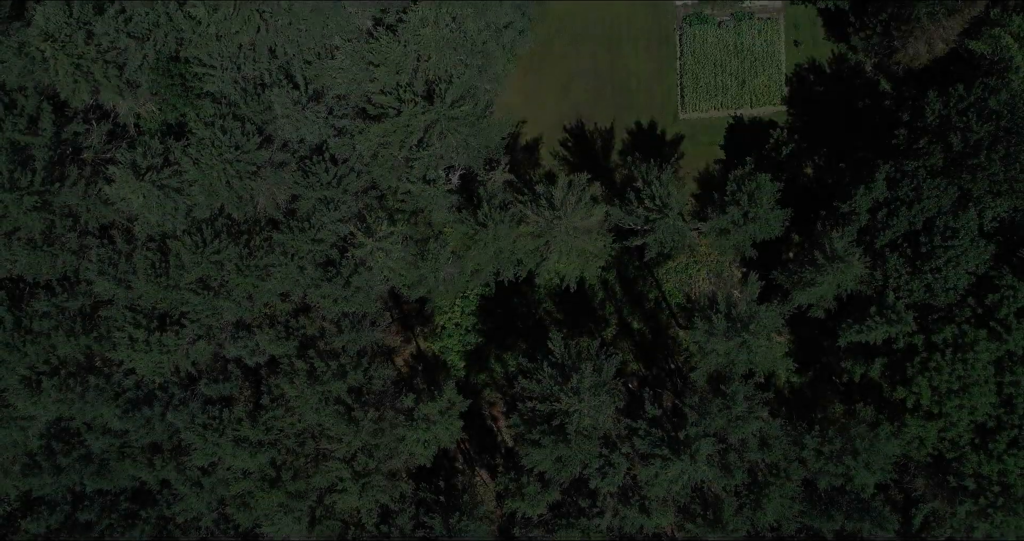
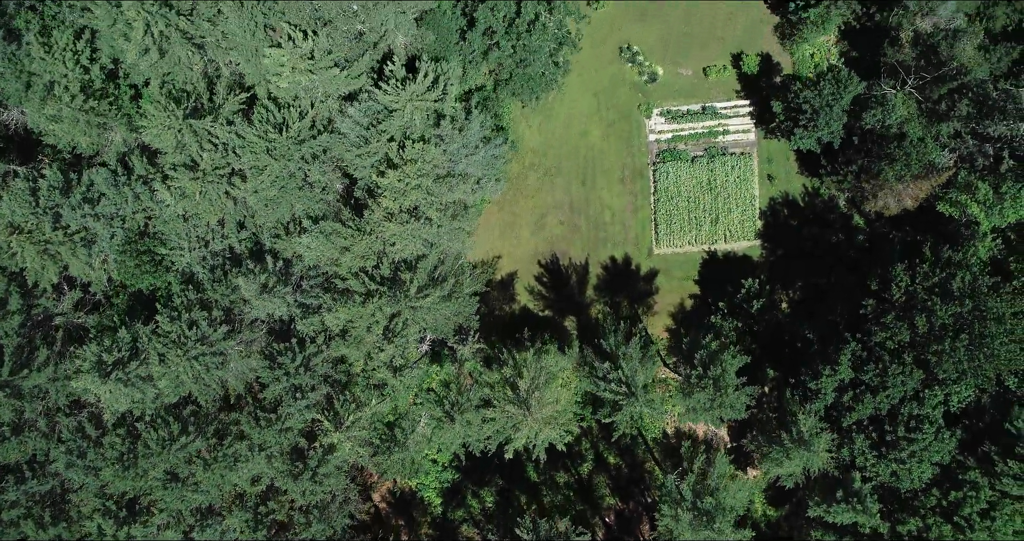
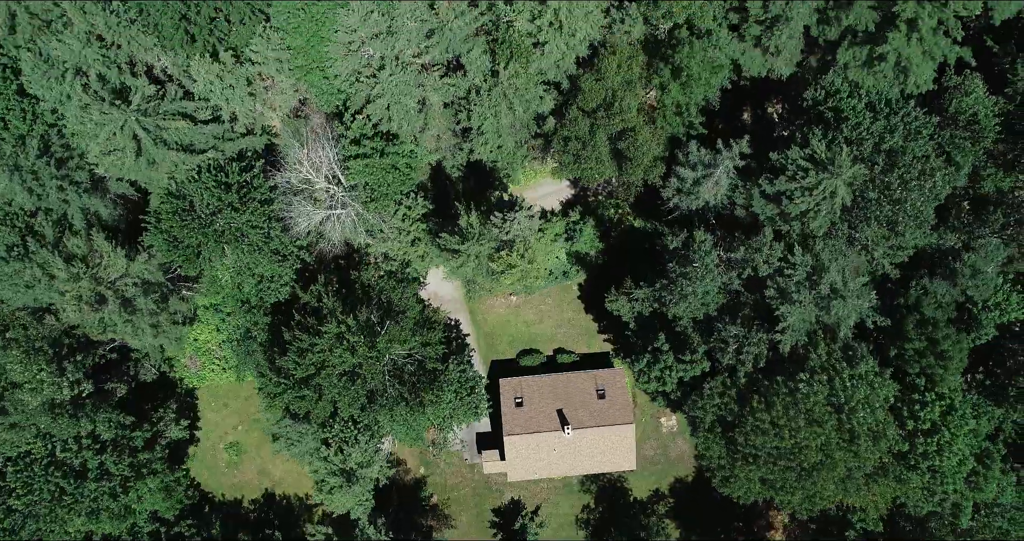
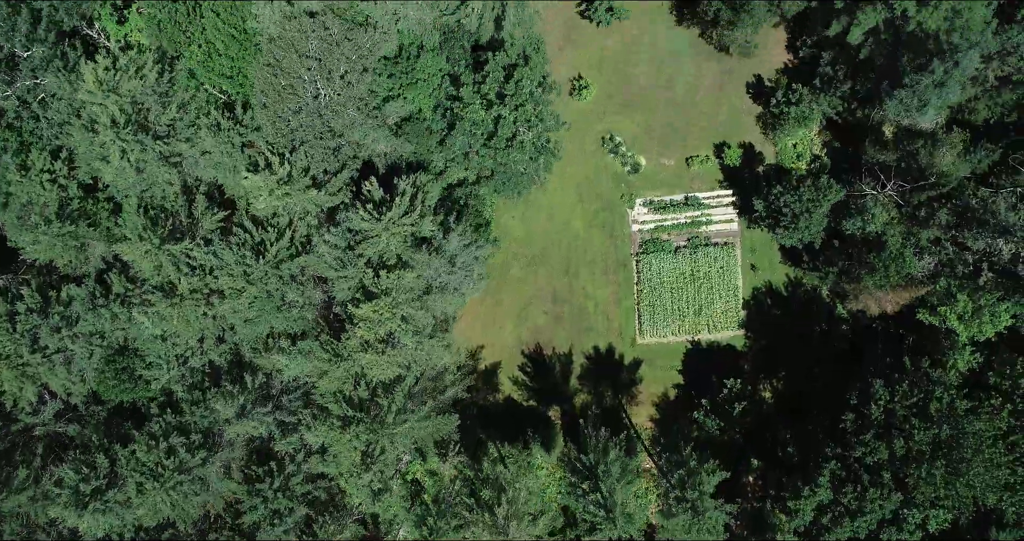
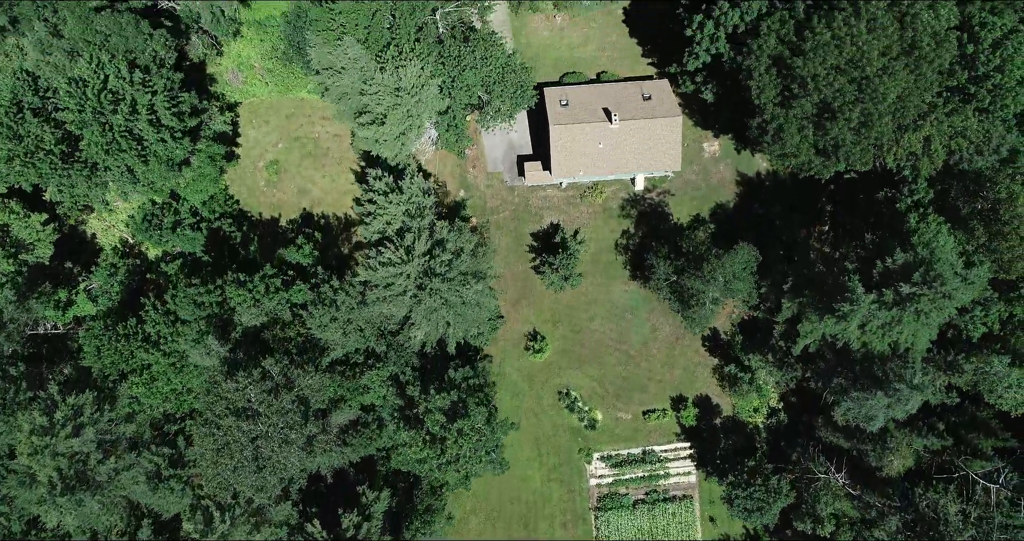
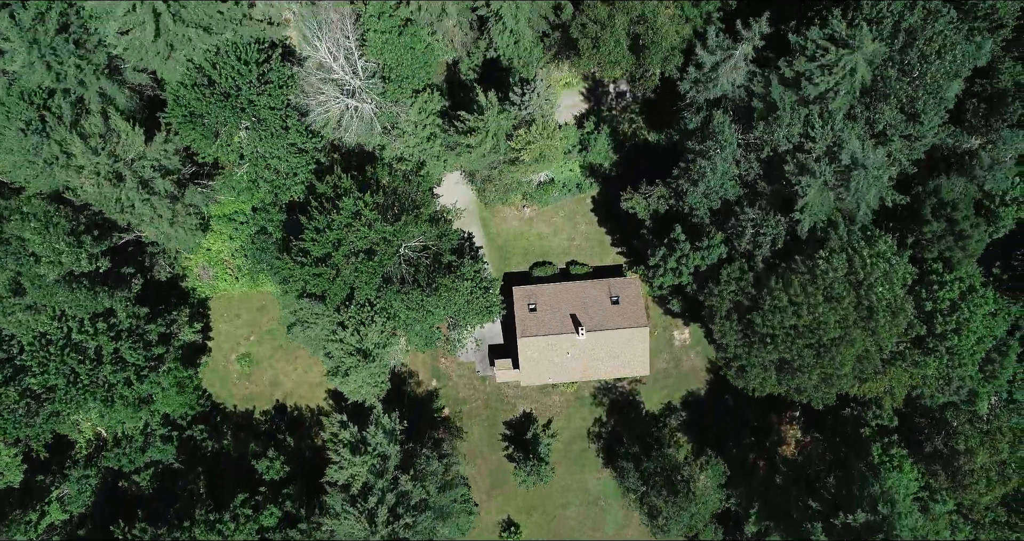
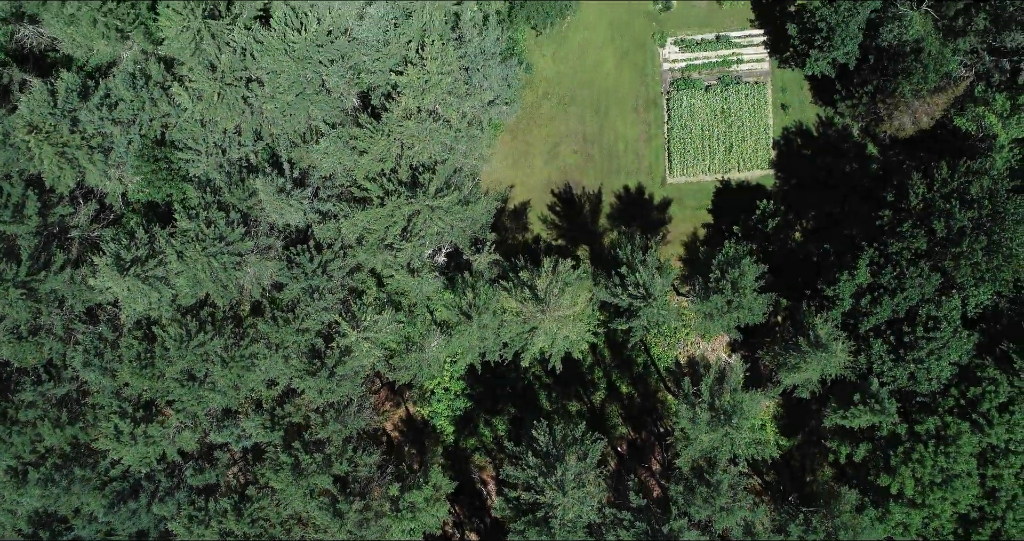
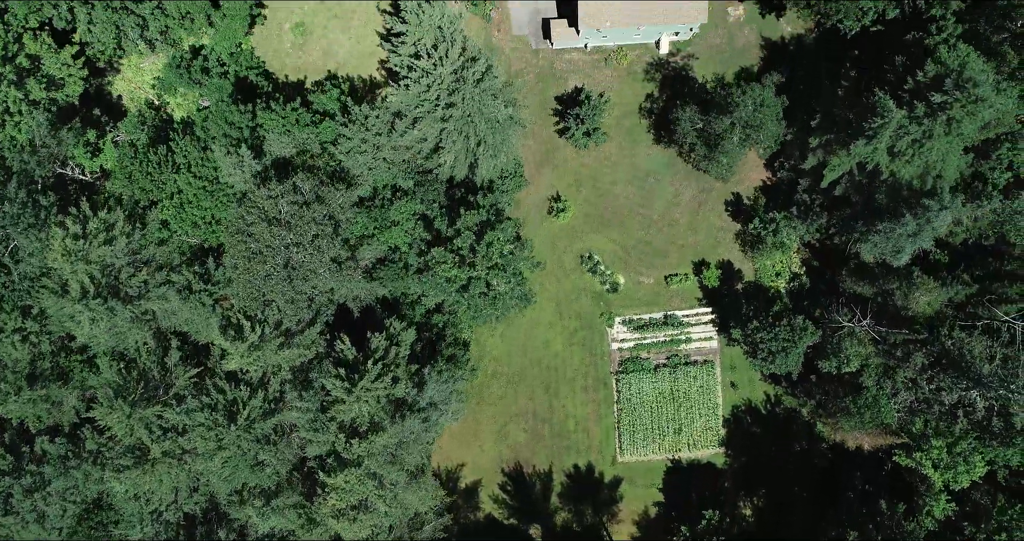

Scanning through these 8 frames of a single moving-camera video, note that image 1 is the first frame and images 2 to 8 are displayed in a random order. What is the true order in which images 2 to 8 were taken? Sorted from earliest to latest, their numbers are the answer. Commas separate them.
7, 2, 4, 8, 5, 6, 3
